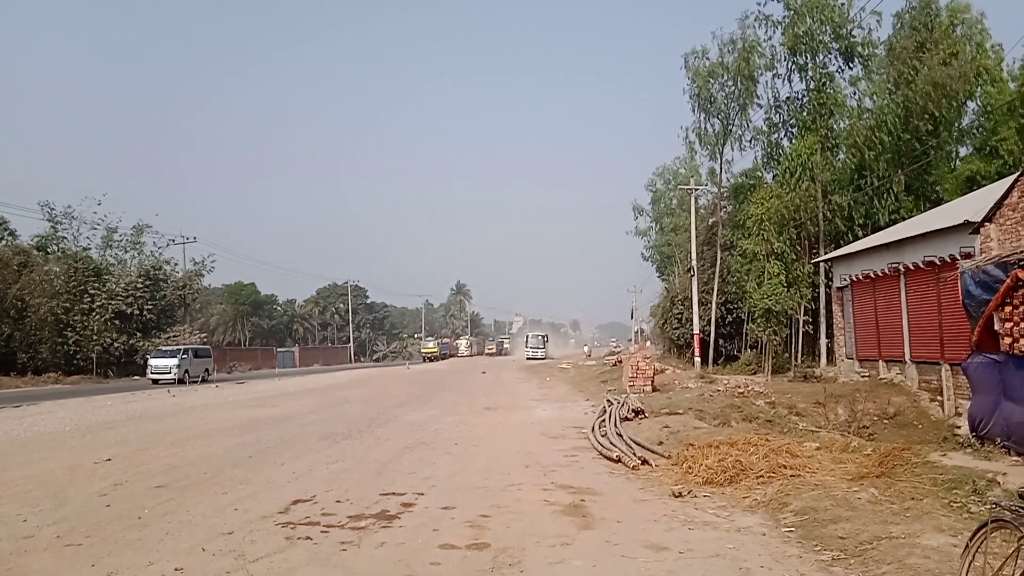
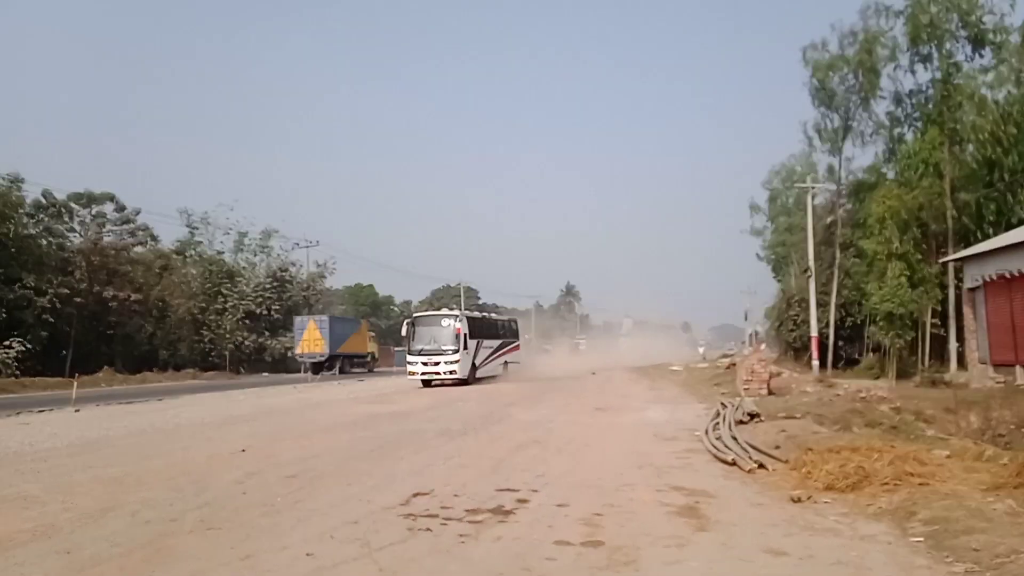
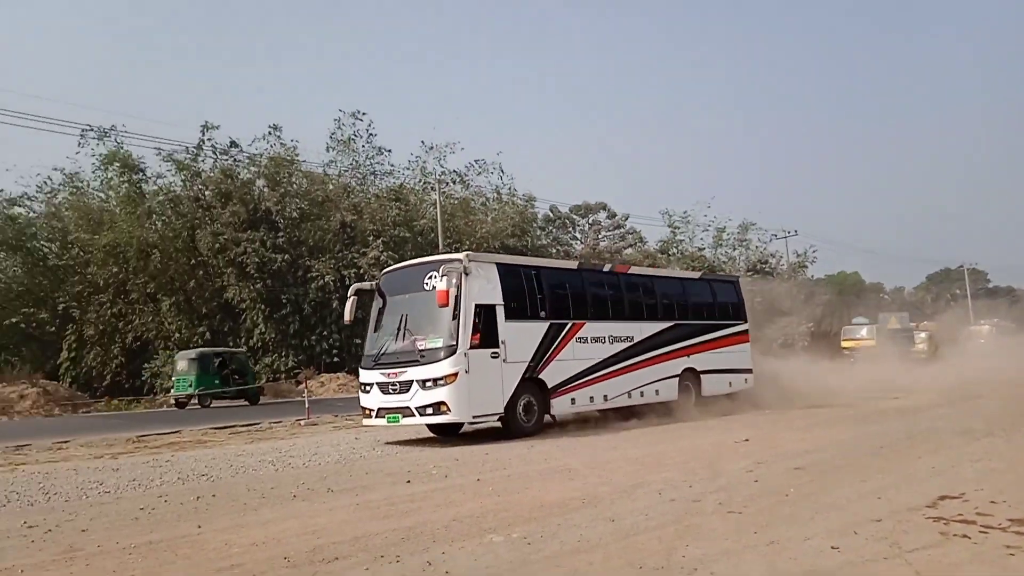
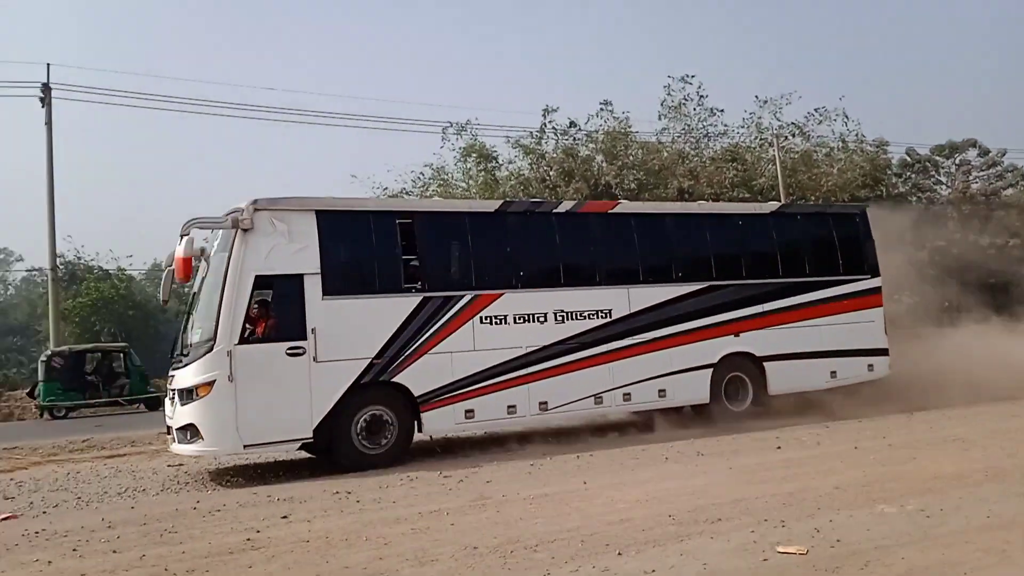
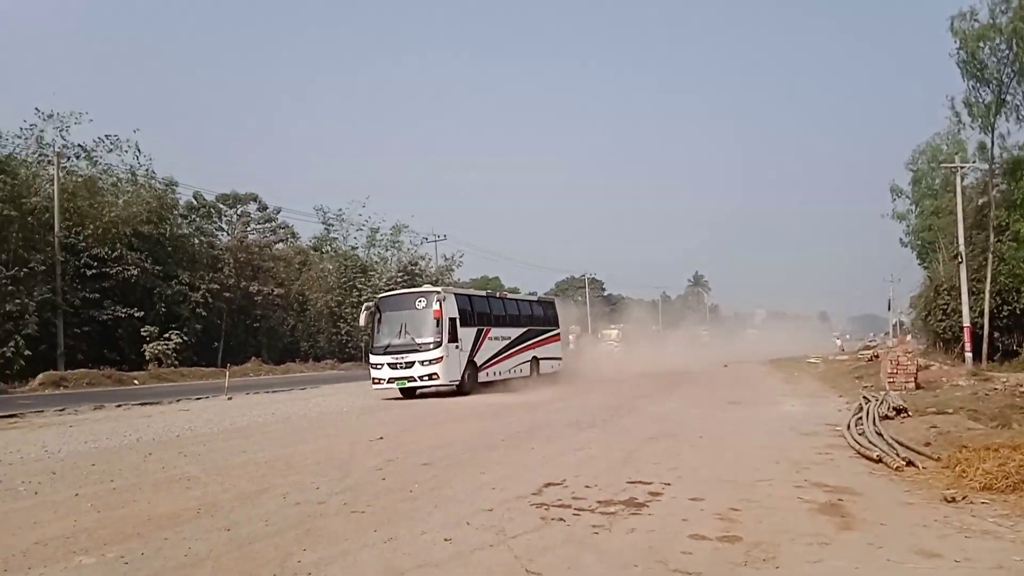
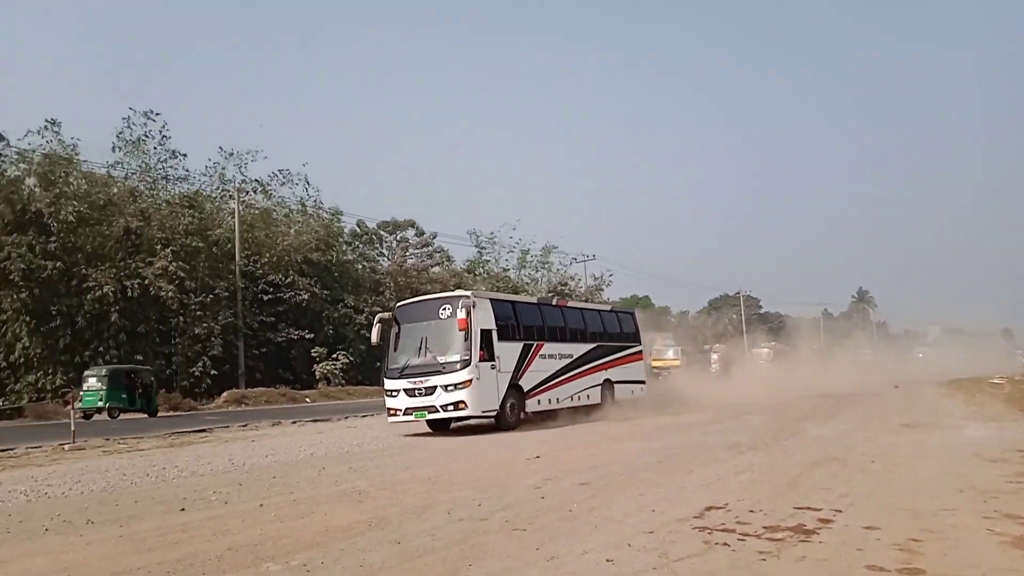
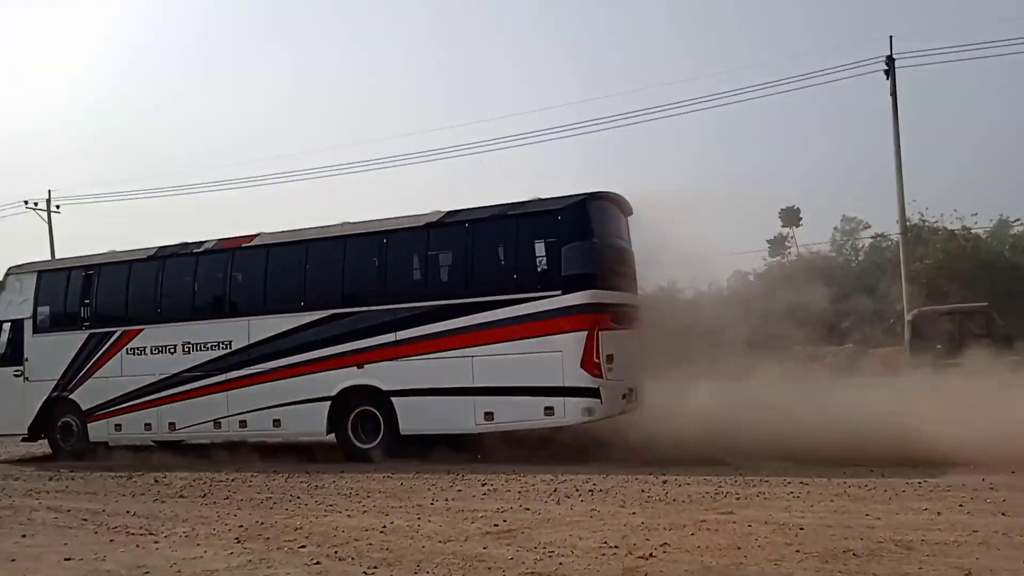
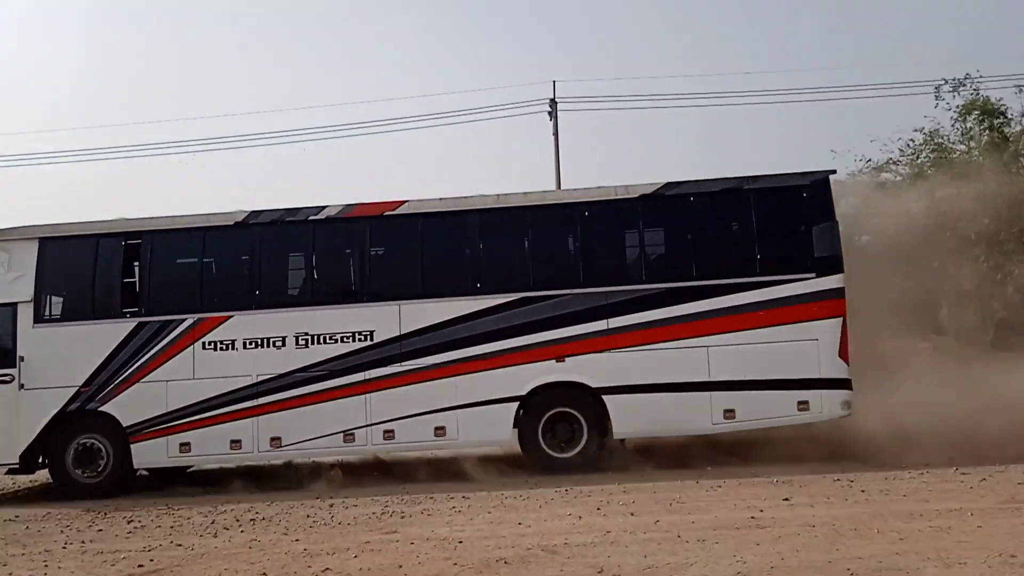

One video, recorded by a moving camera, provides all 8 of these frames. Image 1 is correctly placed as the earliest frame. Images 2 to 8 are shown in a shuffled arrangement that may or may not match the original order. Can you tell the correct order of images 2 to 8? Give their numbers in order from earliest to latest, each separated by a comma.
2, 5, 6, 3, 4, 8, 7
